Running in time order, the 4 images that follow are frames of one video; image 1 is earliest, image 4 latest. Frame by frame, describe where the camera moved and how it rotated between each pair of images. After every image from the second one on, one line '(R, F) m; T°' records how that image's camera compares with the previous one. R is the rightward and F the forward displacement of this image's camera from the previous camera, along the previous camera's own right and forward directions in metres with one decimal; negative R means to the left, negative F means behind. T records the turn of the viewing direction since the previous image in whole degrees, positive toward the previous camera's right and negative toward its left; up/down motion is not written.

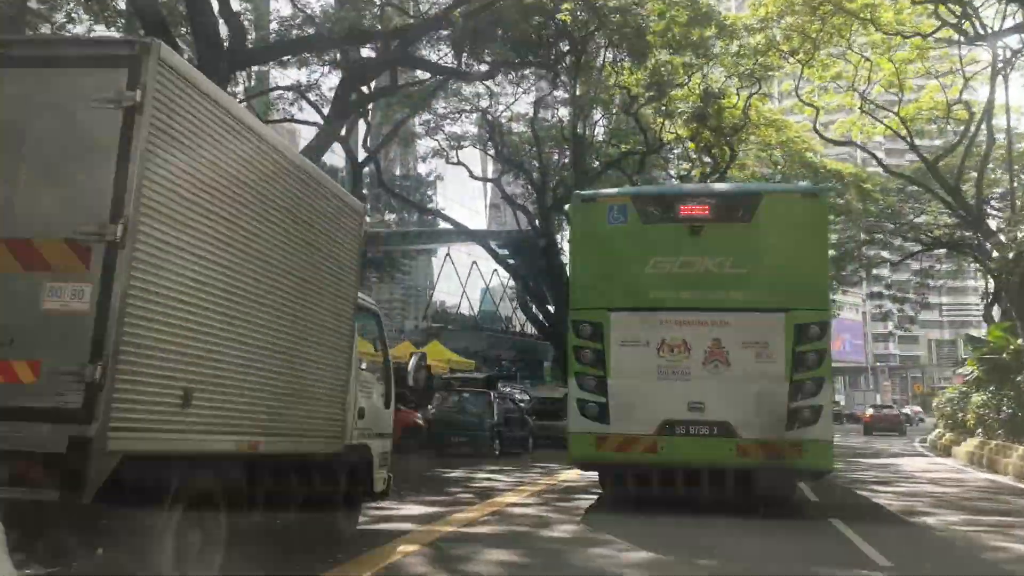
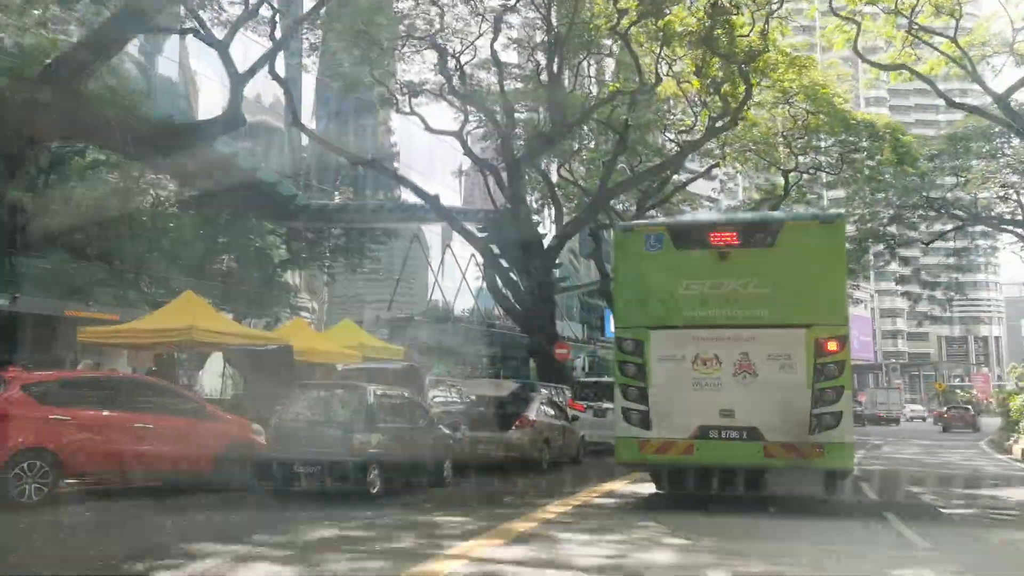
(+0.8, +4.6) m; 0°
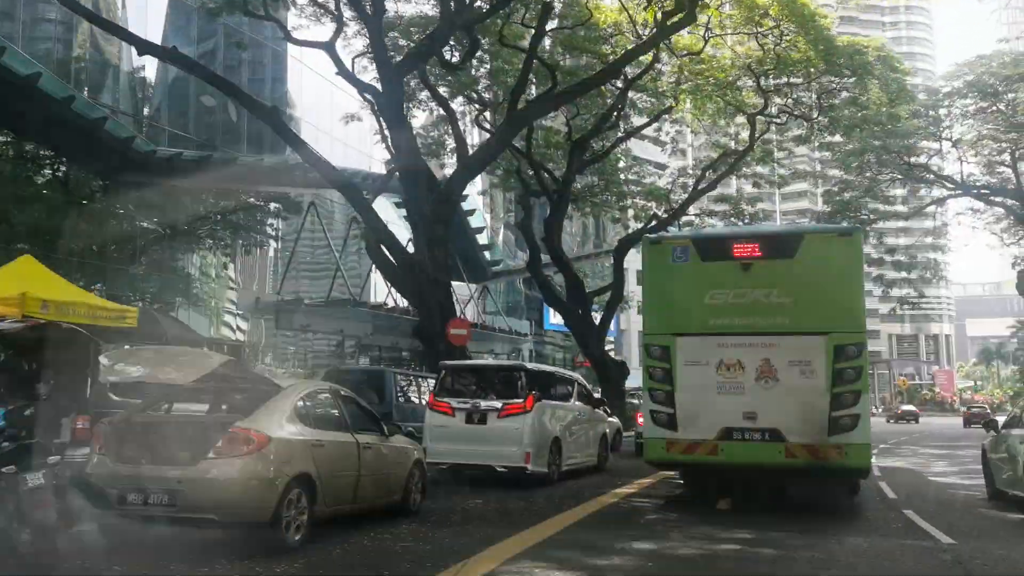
(+1.1, +5.0) m; +3°
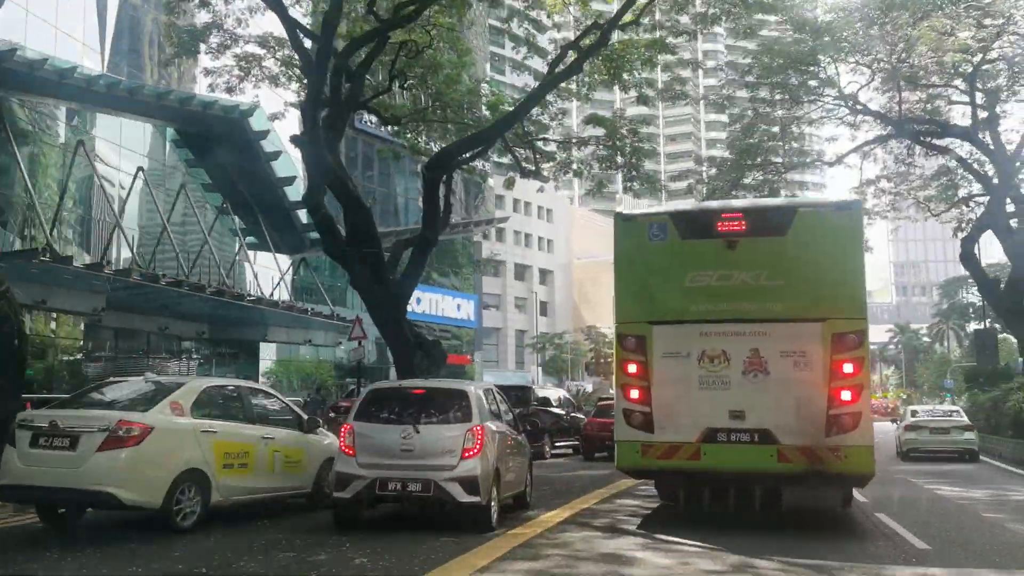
(+2.2, +7.8) m; +7°
